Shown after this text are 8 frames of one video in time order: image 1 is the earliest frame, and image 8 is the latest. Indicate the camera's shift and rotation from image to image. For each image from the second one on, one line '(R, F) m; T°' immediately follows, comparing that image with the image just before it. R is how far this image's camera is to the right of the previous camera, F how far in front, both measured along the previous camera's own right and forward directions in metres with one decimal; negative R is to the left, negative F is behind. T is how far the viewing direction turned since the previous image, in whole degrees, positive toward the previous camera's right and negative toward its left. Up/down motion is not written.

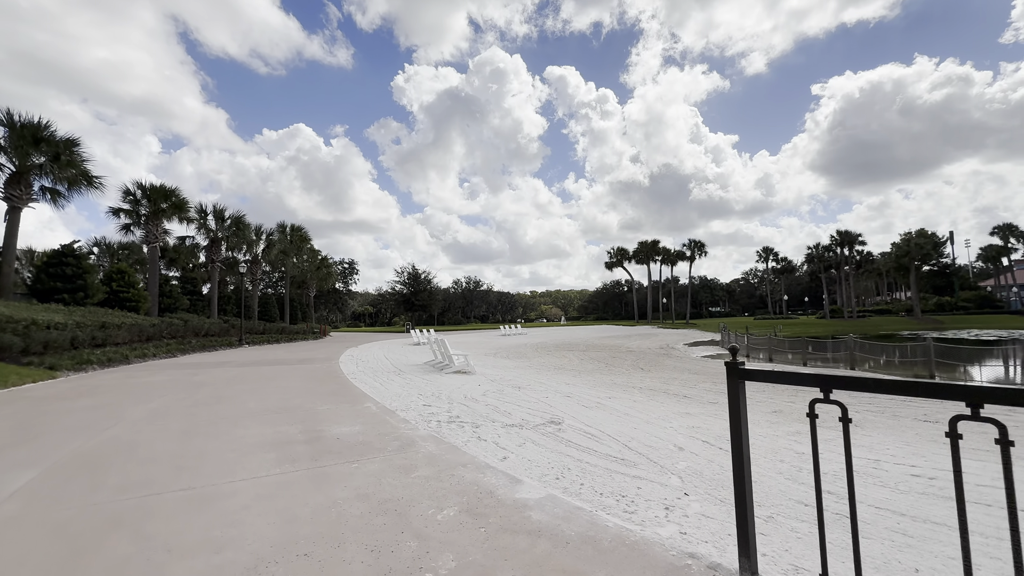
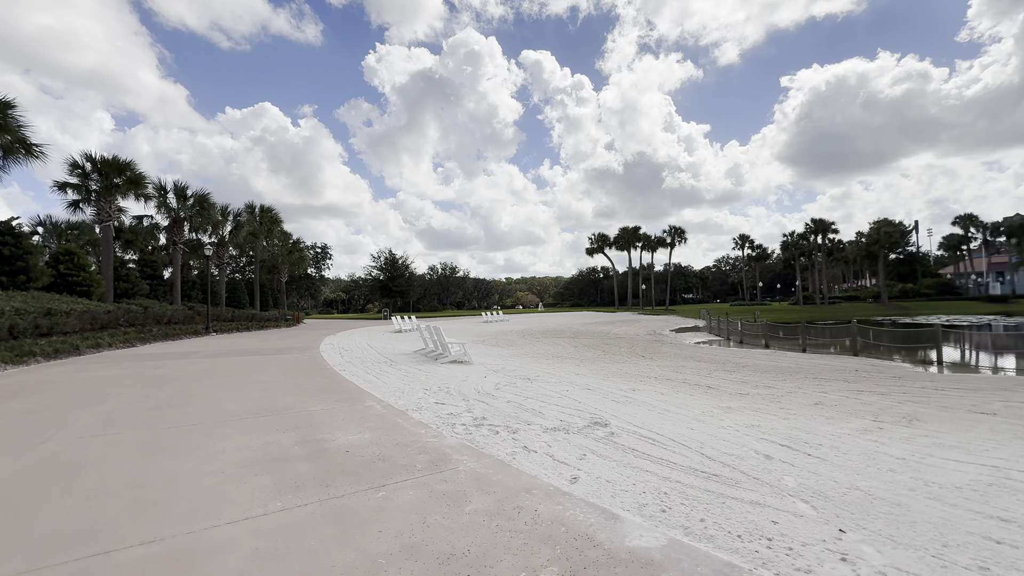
(-0.8, +1.1) m; +3°
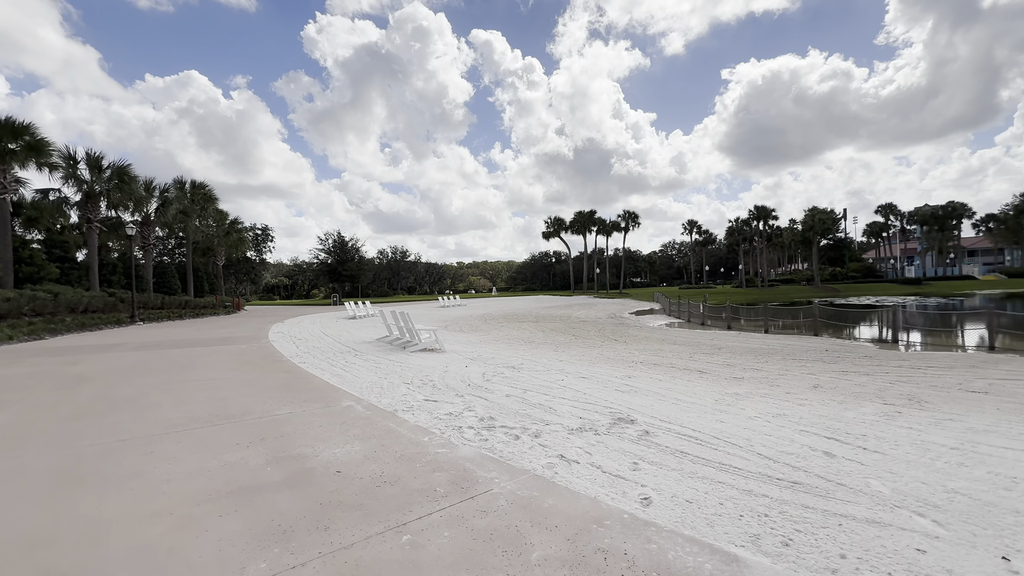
(-0.7, +0.9) m; +6°
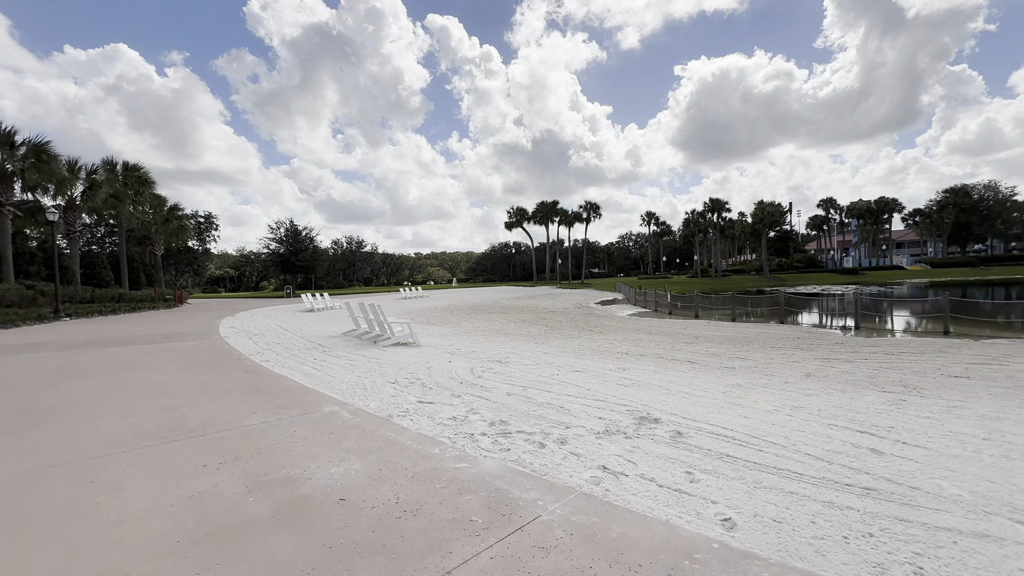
(-0.5, +0.6) m; +5°
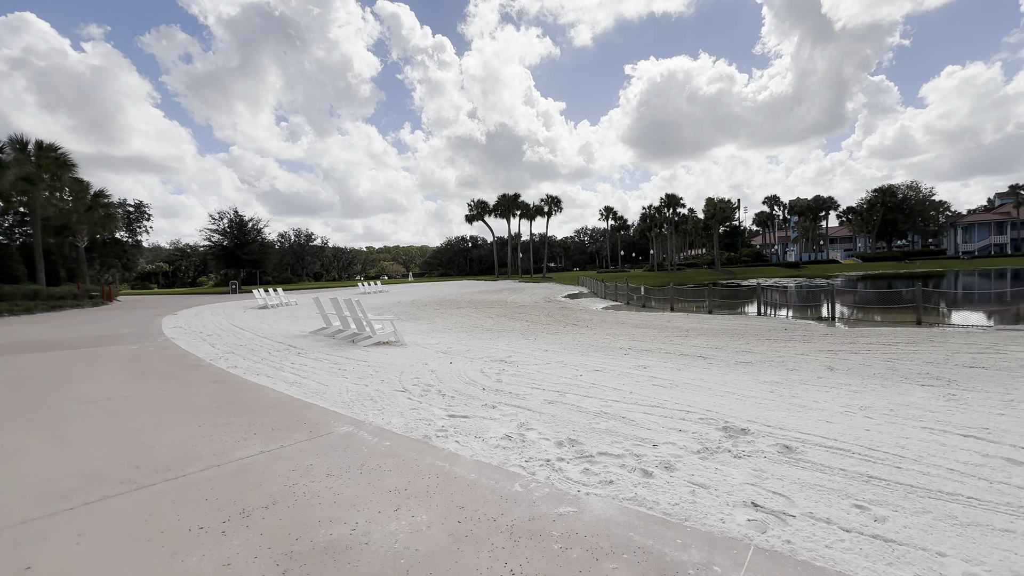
(-0.9, +0.9) m; +6°
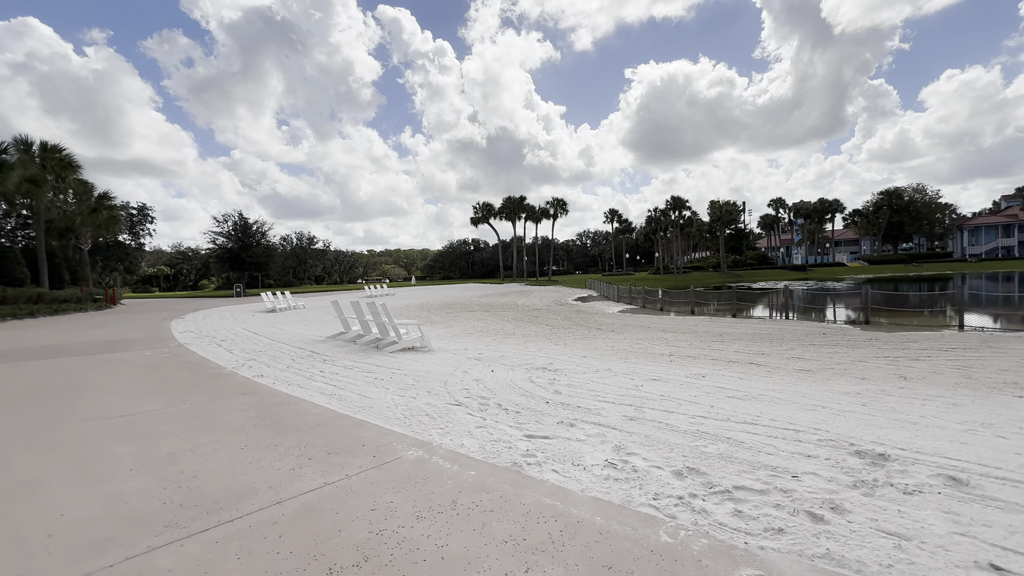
(-0.7, +0.5) m; 0°
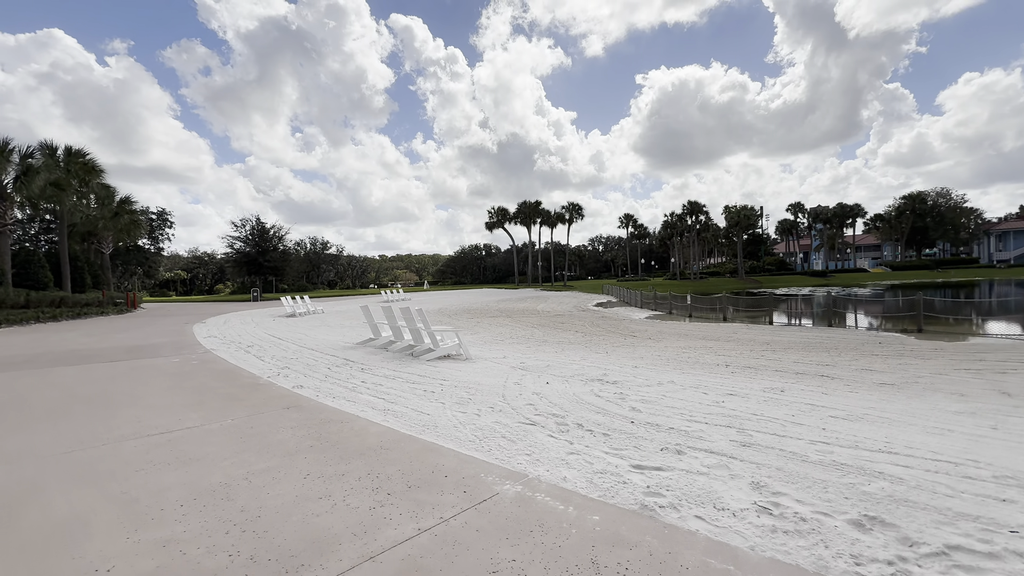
(-0.7, +0.5) m; -1°
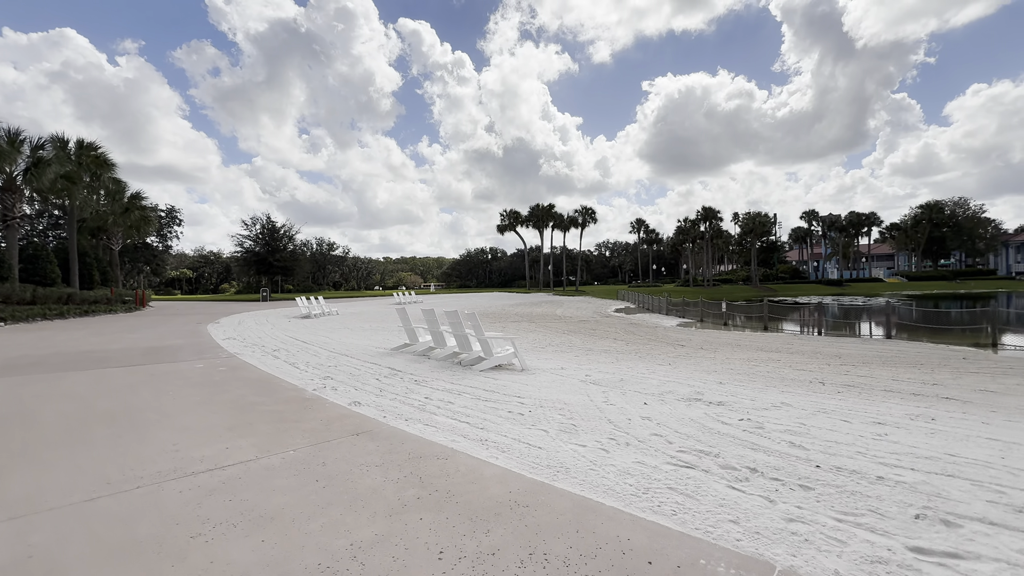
(-1.1, +1.0) m; 0°
